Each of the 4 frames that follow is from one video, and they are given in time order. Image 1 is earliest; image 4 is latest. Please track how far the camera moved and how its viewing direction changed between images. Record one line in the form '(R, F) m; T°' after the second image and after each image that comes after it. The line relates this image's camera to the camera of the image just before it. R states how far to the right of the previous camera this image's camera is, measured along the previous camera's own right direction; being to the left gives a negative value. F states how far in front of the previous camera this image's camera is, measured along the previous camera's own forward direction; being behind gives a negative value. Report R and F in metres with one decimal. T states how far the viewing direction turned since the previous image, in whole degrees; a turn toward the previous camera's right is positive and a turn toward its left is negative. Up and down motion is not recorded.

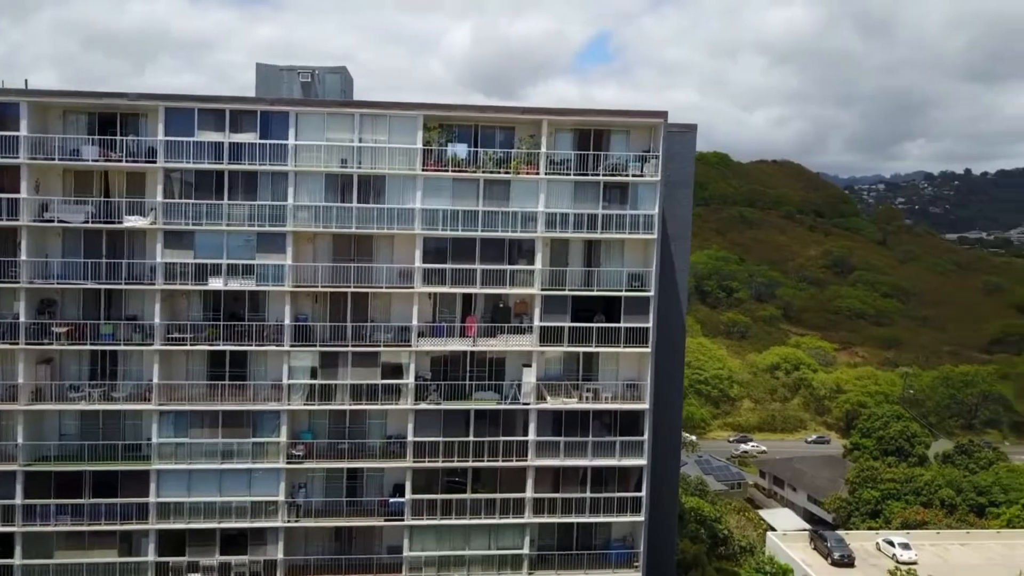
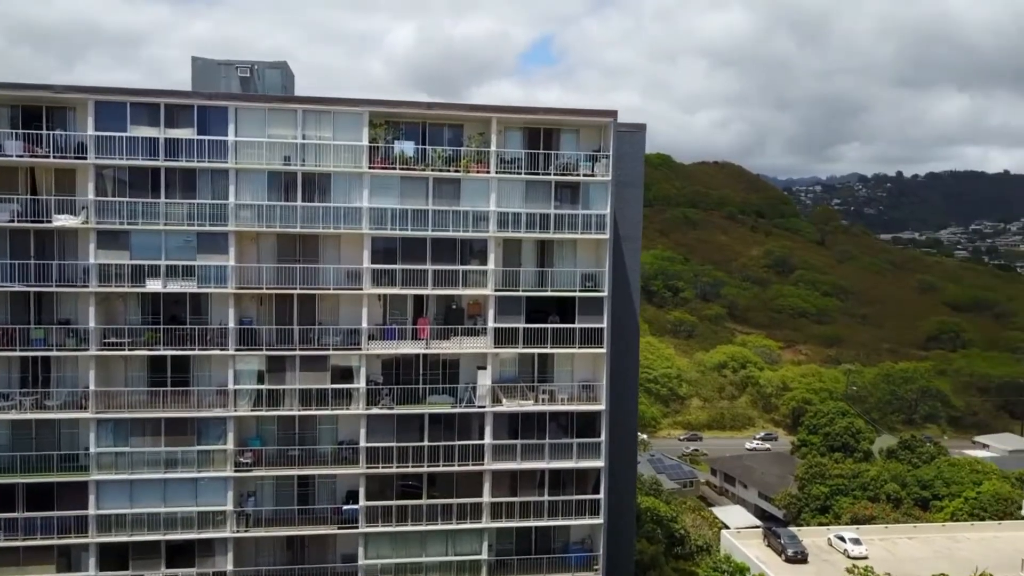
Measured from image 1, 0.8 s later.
(-0.1, +0.5) m; +4°
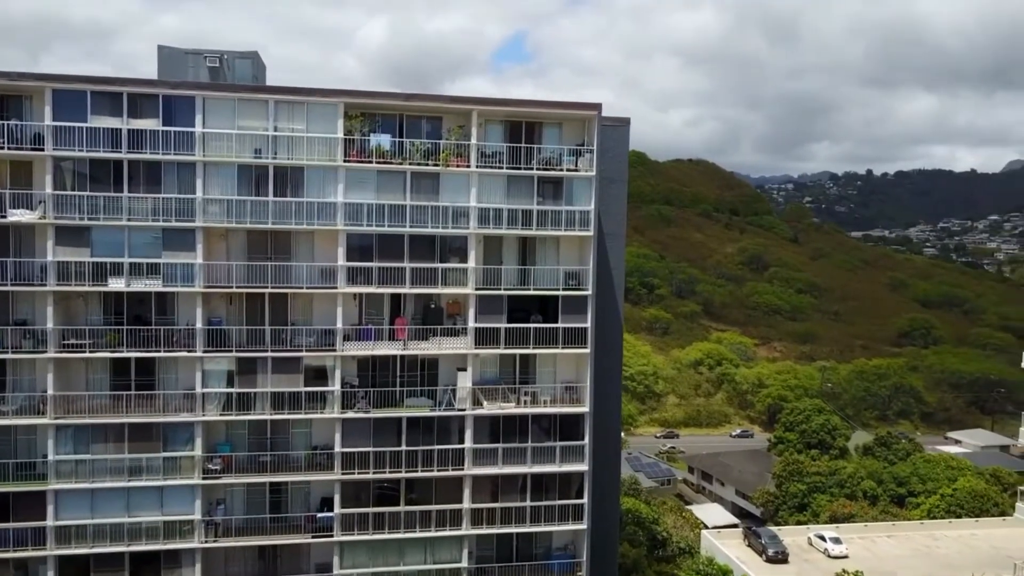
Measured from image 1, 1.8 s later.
(-0.2, +0.8) m; +2°
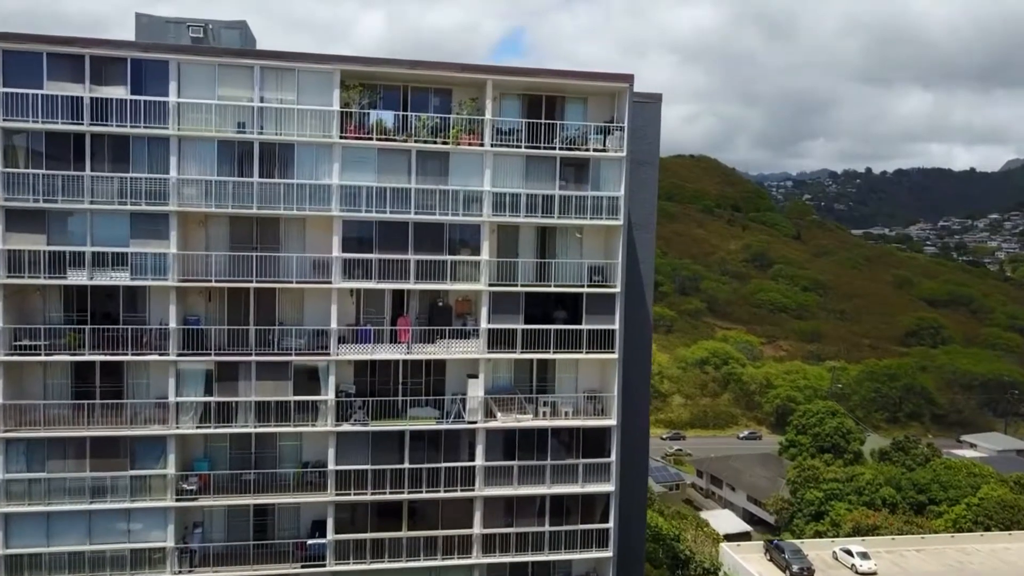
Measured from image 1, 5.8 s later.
(-0.6, +2.8) m; 0°
